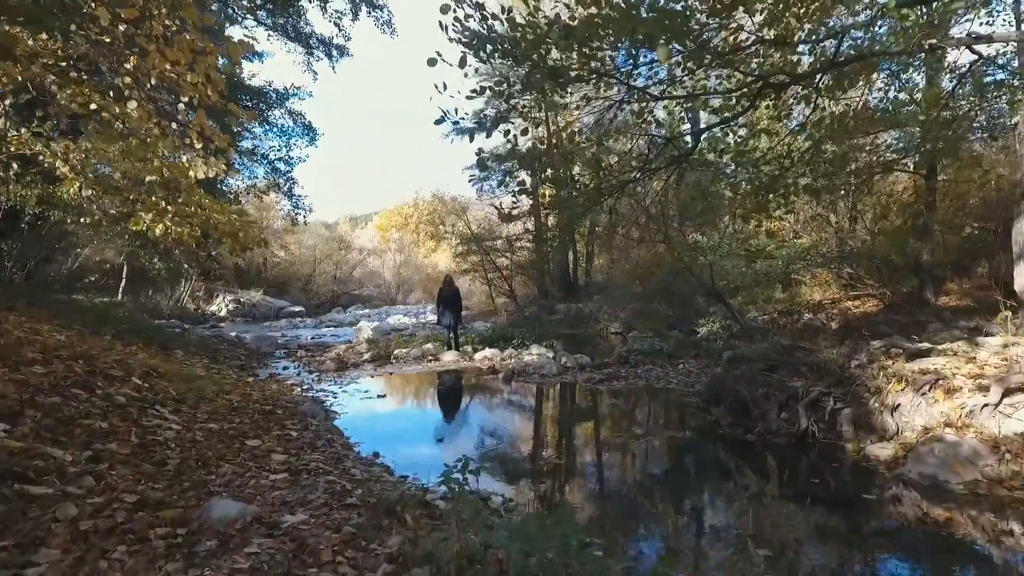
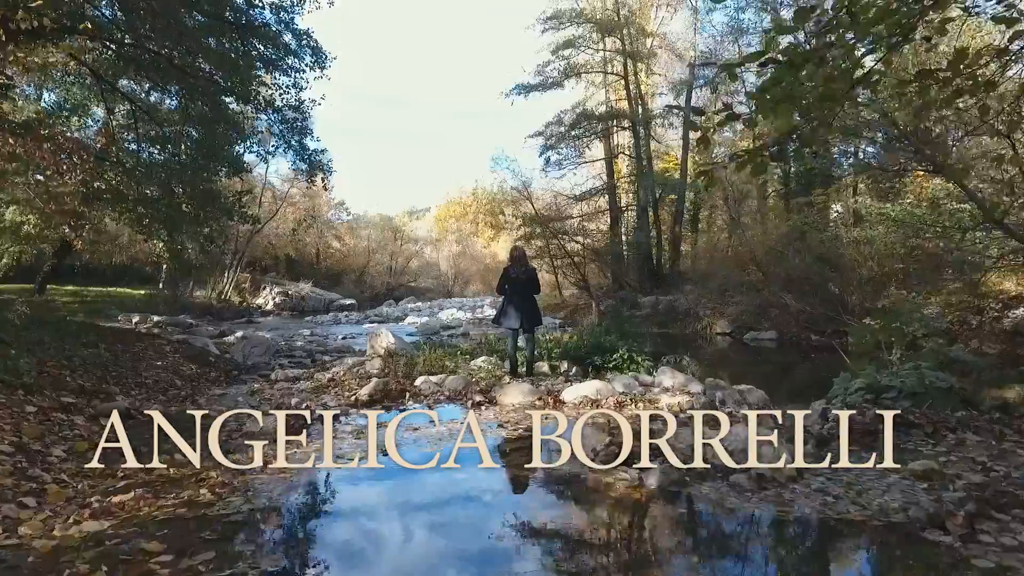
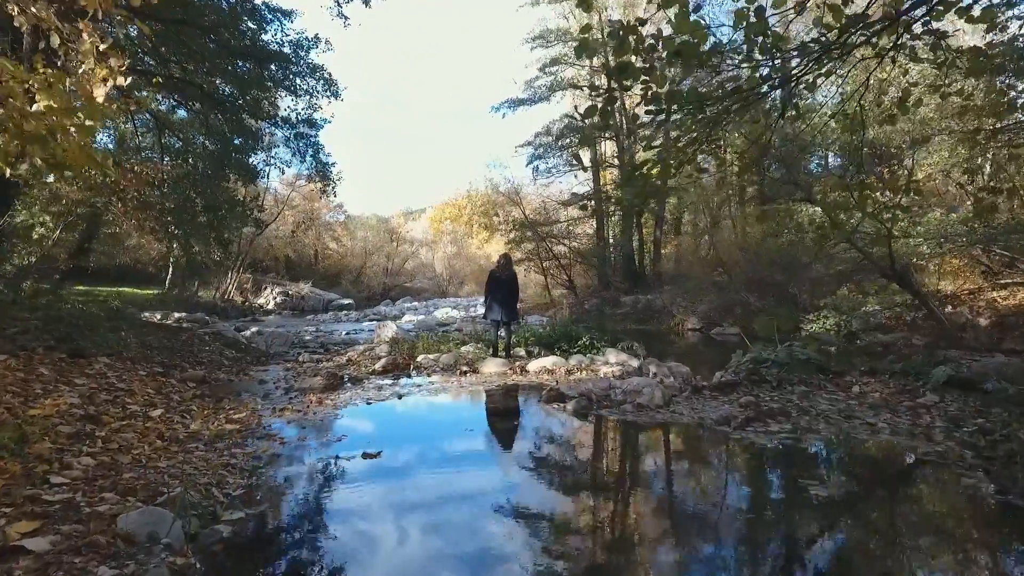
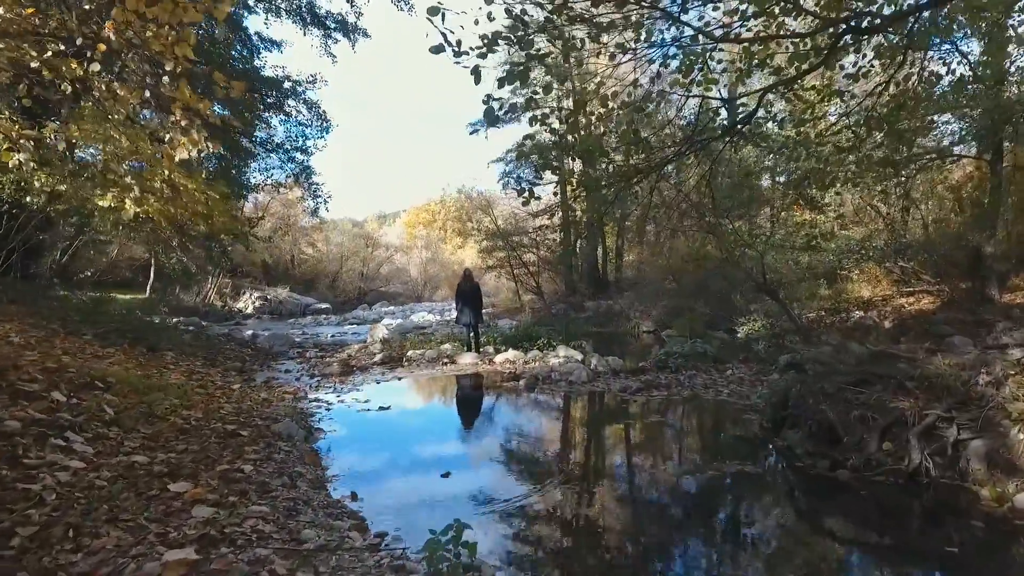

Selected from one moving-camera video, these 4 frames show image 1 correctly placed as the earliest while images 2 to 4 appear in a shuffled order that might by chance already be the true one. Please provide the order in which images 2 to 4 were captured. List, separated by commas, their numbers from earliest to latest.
4, 3, 2
